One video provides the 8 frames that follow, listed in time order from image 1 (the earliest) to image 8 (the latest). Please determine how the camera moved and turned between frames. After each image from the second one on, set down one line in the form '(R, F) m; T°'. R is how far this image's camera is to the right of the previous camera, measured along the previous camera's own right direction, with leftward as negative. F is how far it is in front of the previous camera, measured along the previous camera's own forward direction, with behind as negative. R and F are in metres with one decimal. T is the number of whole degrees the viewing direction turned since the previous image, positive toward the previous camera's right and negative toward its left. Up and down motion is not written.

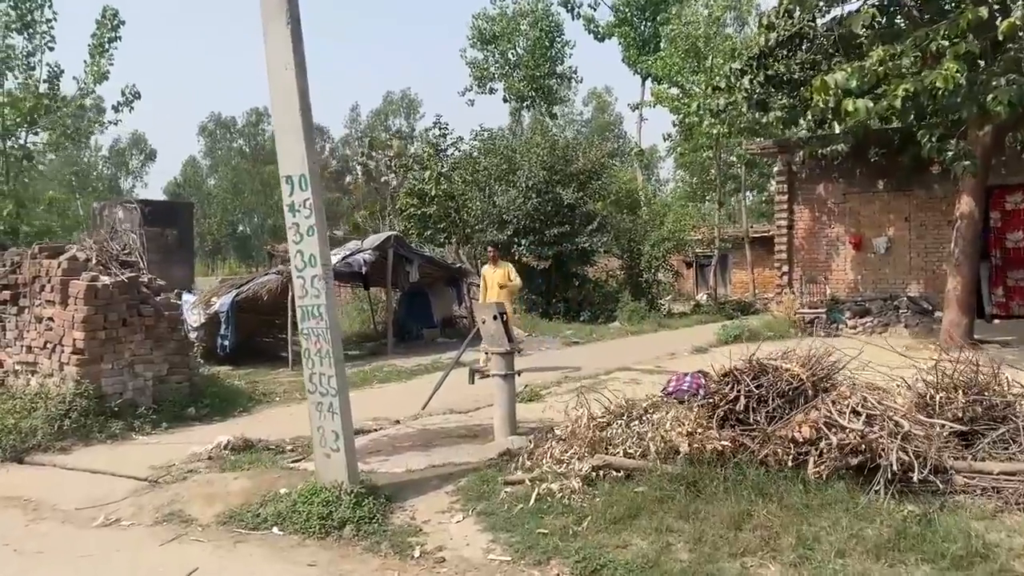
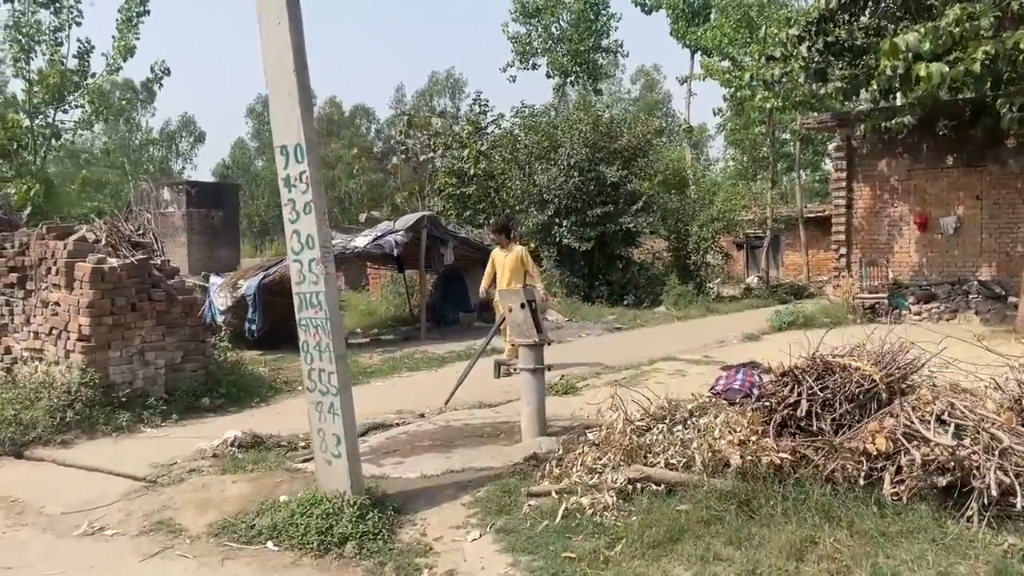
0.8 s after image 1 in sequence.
(+0.1, +0.7) m; -3°
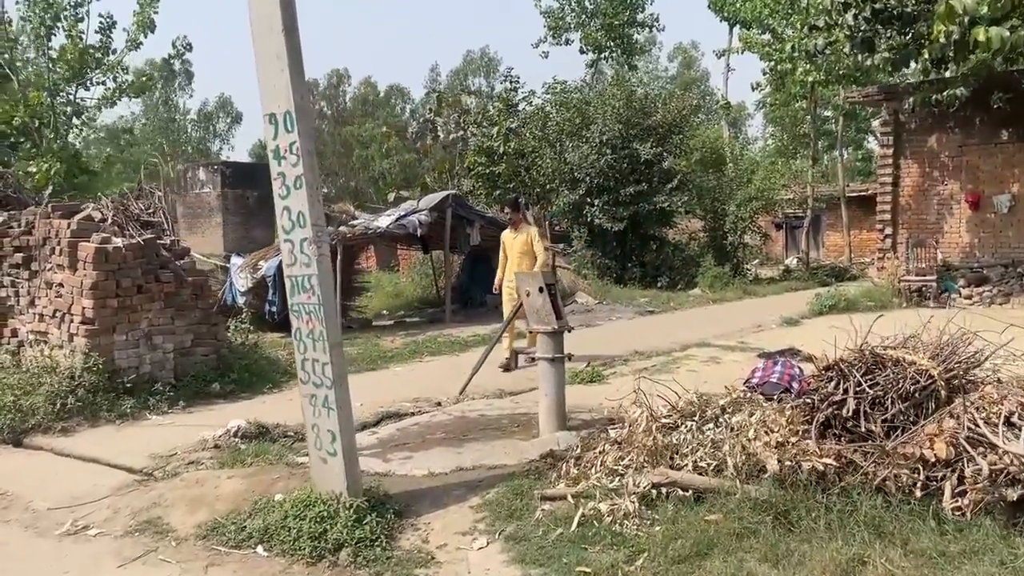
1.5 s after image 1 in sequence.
(+0.1, +0.5) m; -2°
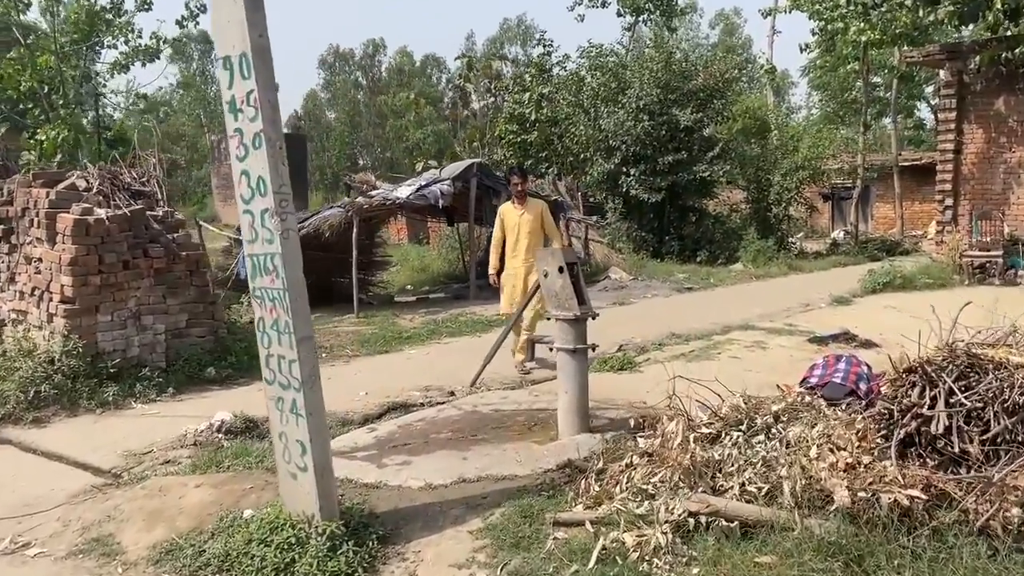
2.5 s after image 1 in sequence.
(+0.1, +0.8) m; -2°
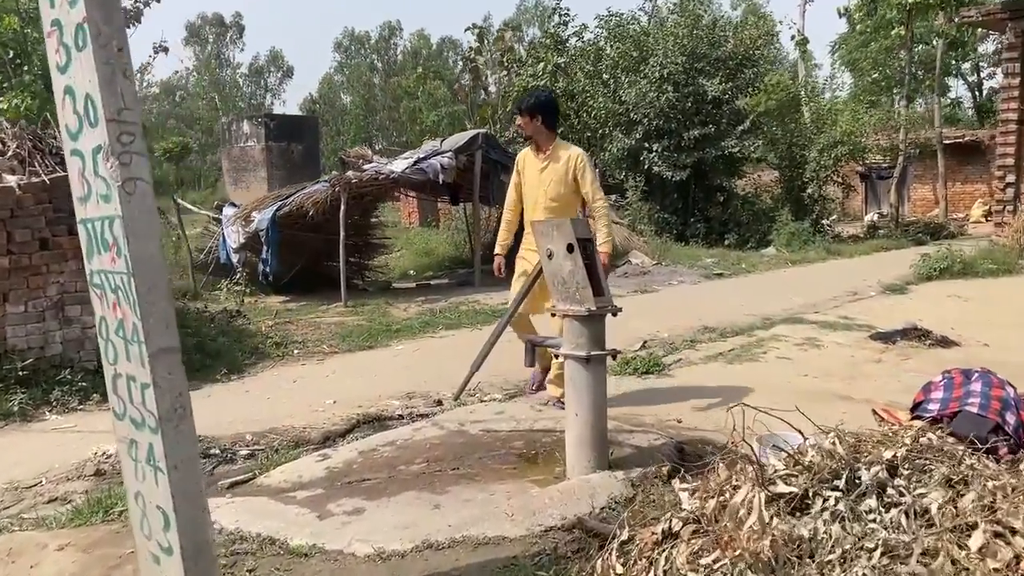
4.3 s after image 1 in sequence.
(+0.1, +1.4) m; -1°
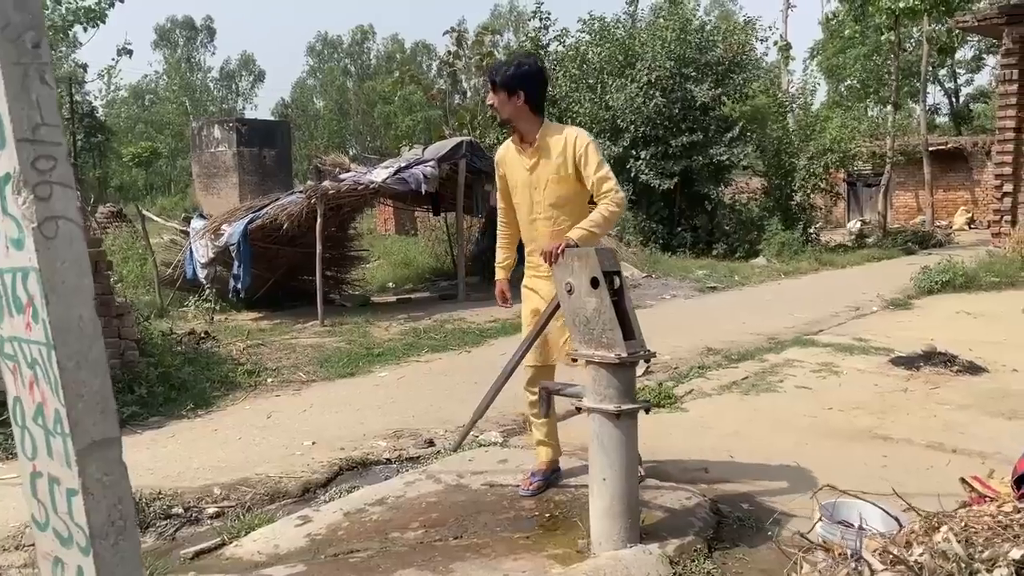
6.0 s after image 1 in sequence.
(-0.2, +0.6) m; +2°
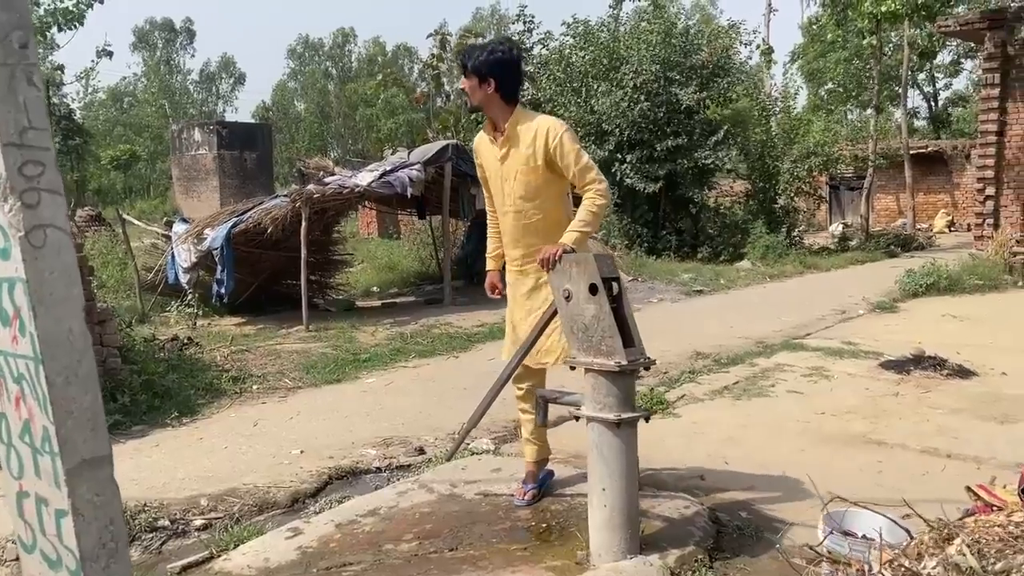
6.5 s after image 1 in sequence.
(-0.1, +0.1) m; +1°
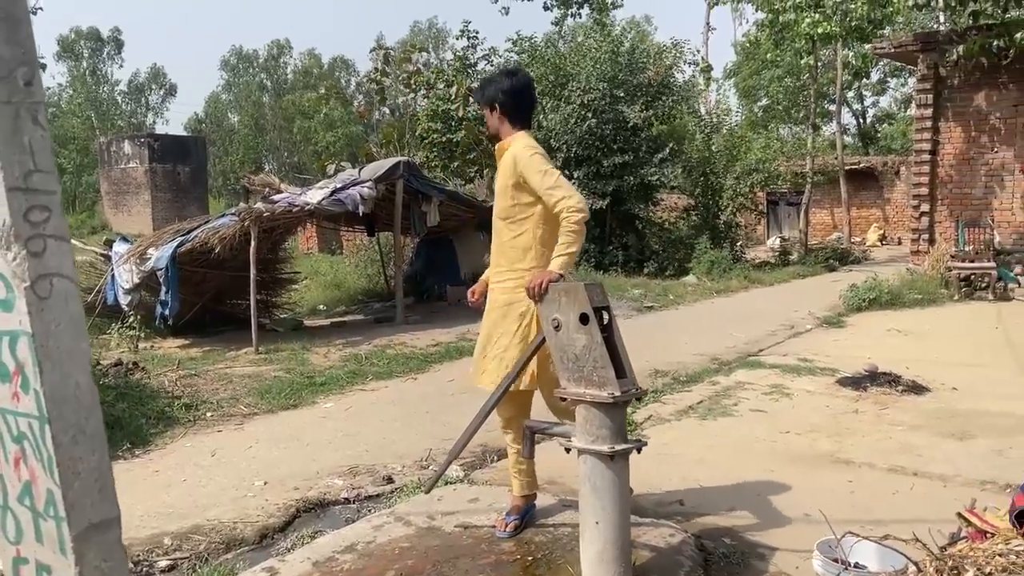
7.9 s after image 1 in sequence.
(-0.2, +0.1) m; +4°
